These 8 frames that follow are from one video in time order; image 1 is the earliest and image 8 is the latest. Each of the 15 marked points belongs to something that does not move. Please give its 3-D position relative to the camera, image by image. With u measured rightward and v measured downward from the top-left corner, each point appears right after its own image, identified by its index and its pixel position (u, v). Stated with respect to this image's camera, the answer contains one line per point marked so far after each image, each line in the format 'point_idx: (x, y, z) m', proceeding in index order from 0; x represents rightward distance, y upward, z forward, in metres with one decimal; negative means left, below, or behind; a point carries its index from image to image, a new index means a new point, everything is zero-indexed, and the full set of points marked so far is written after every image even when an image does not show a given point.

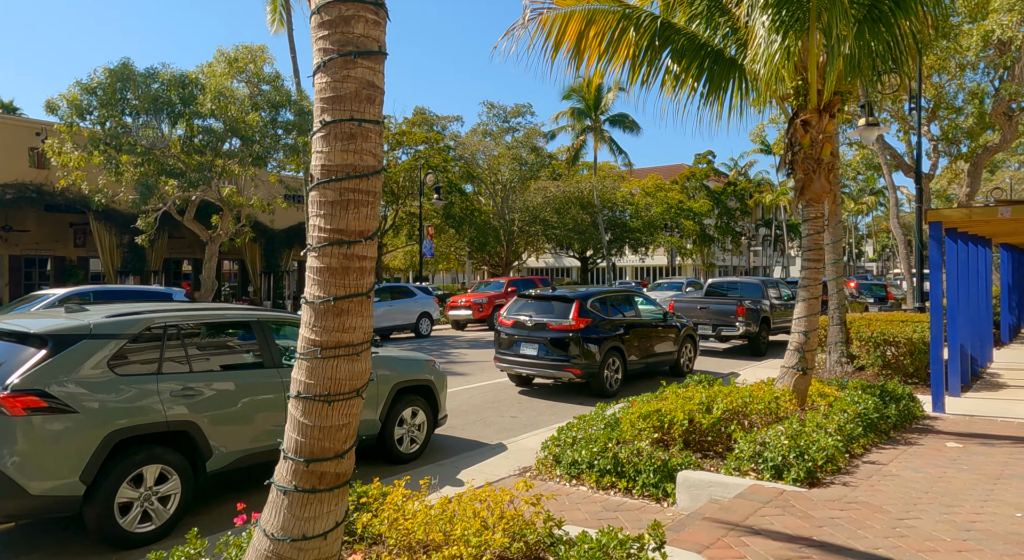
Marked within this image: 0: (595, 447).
0: (+0.6, -1.2, +5.4) m
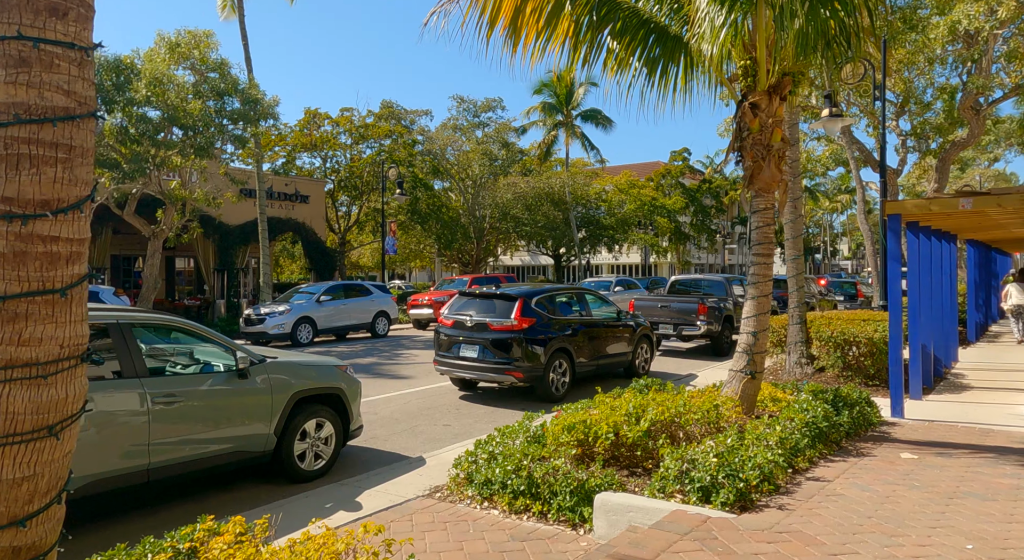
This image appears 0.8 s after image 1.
0: (0.0, -1.2, +4.8) m
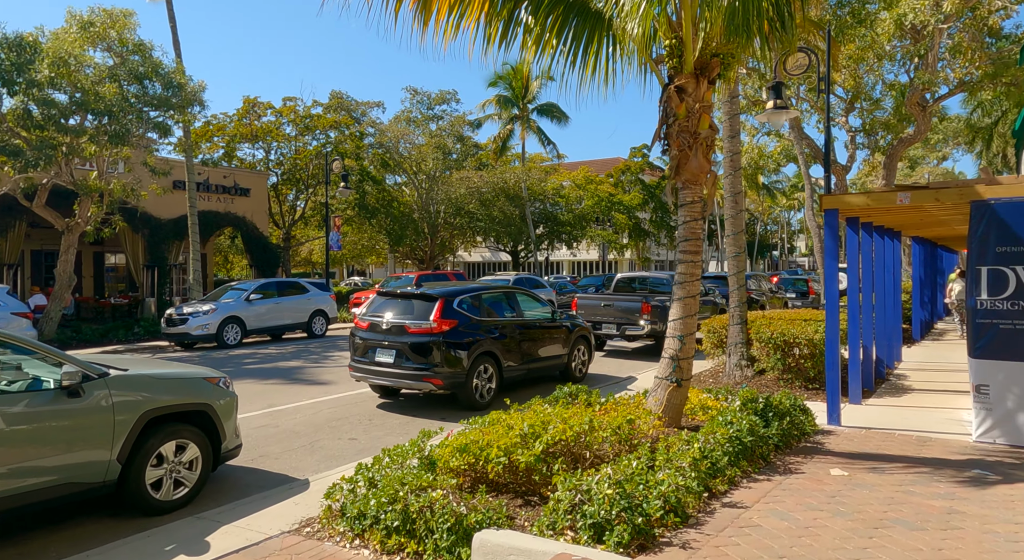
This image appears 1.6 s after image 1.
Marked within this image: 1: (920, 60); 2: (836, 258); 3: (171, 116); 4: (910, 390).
0: (-0.7, -1.2, +4.2) m
1: (+9.9, +5.3, +18.3) m
2: (+3.6, +0.2, +8.4) m
3: (-6.7, +3.2, +14.8) m
4: (+5.7, -1.6, +10.8) m
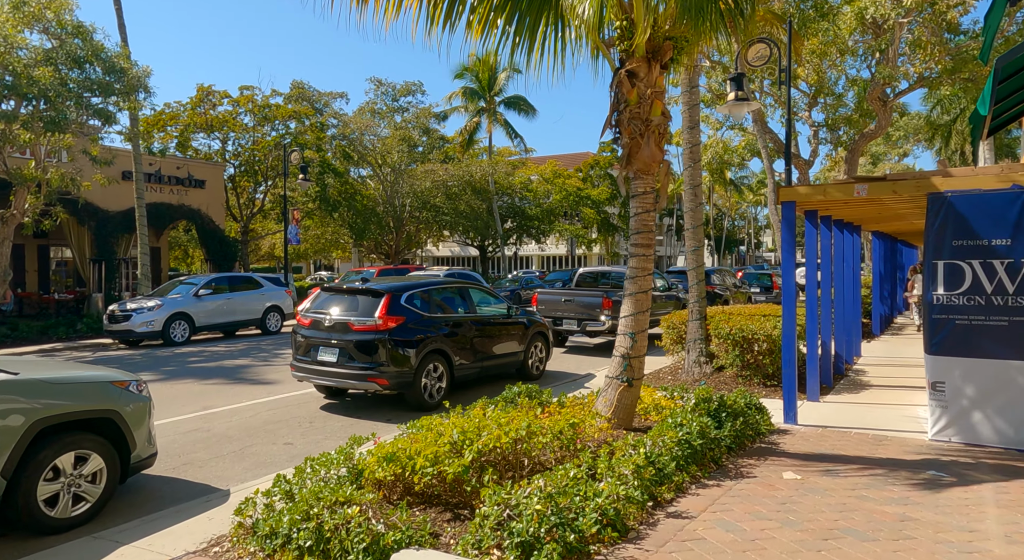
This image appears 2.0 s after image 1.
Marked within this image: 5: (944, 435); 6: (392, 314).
0: (-1.1, -1.2, +3.9) m
1: (+9.0, +5.5, +18.3) m
2: (+3.1, +0.3, +8.2) m
3: (-7.5, +3.3, +14.2) m
4: (+5.1, -1.5, +10.7) m
5: (+4.2, -1.5, +7.4) m
6: (-1.3, -0.4, +8.2) m
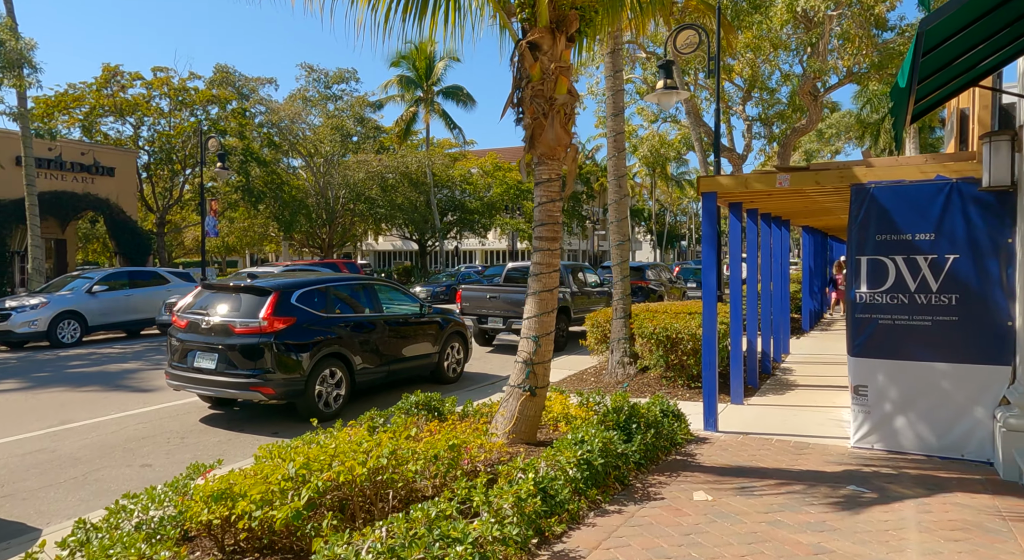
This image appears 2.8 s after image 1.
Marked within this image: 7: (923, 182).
0: (-1.8, -1.2, +3.1) m
1: (+7.2, +5.6, +18.1) m
2: (+2.1, +0.3, +7.7) m
3: (-8.9, +3.4, +12.9) m
4: (+3.9, -1.5, +10.4) m
5: (+3.3, -1.5, +7.0) m
6: (-2.3, -0.3, +7.5) m
7: (+3.7, +0.9, +6.7) m
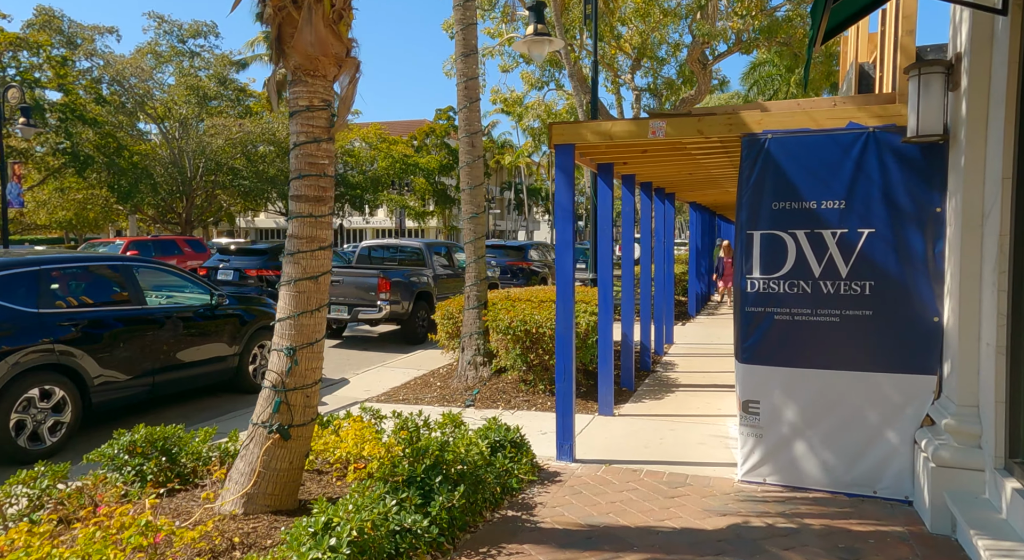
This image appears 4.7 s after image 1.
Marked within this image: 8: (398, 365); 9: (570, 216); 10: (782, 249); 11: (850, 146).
0: (-2.7, -1.2, +0.9) m
1: (+4.2, +6.0, +16.8) m
2: (+0.5, +0.5, +5.9) m
3: (-11.1, +3.7, +9.5) m
4: (+1.9, -1.3, +8.9) m
5: (+1.8, -1.4, +5.4) m
6: (-3.8, -0.2, +5.1) m
7: (+2.2, +1.0, +5.1) m
8: (-1.6, -1.2, +10.2) m
9: (+0.5, +0.5, +5.9) m
10: (+1.9, +0.2, +5.2) m
11: (+2.3, +0.9, +5.1) m
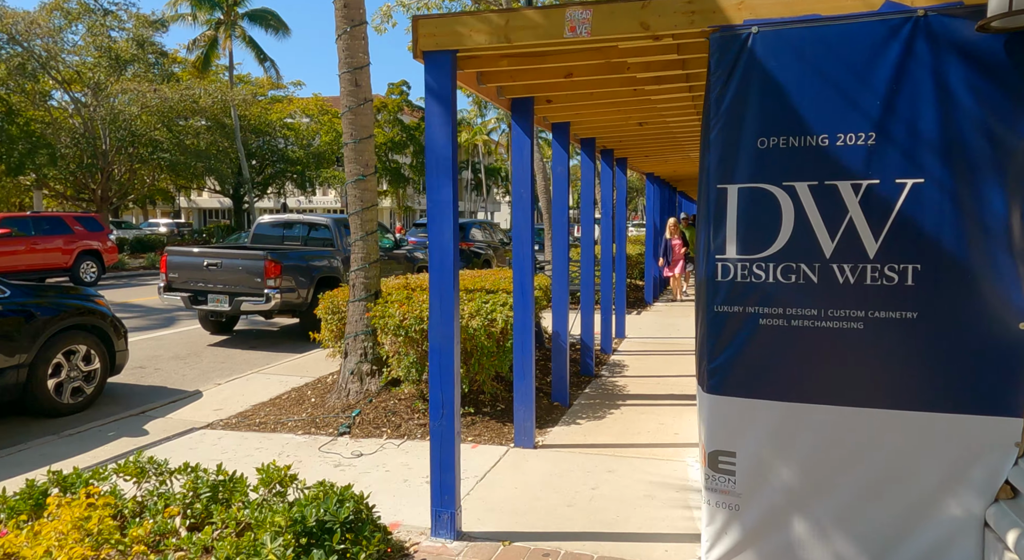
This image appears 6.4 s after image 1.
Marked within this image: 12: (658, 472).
0: (-3.2, -1.2, -1.3) m
1: (+2.9, +6.4, +14.8) m
2: (-0.3, +0.5, +3.9) m
3: (-12.0, +3.8, +6.8) m
4: (+1.0, -1.1, +6.9) m
5: (+1.0, -1.3, +3.5) m
6: (-4.5, -0.2, +2.9) m
7: (+1.5, +1.1, +3.2) m
8: (-2.5, -1.0, +8.1) m
9: (-0.3, +0.6, +3.9) m
10: (+1.2, +0.3, +3.3) m
11: (+1.6, +1.0, +3.1) m
12: (+1.0, -1.2, +5.0) m
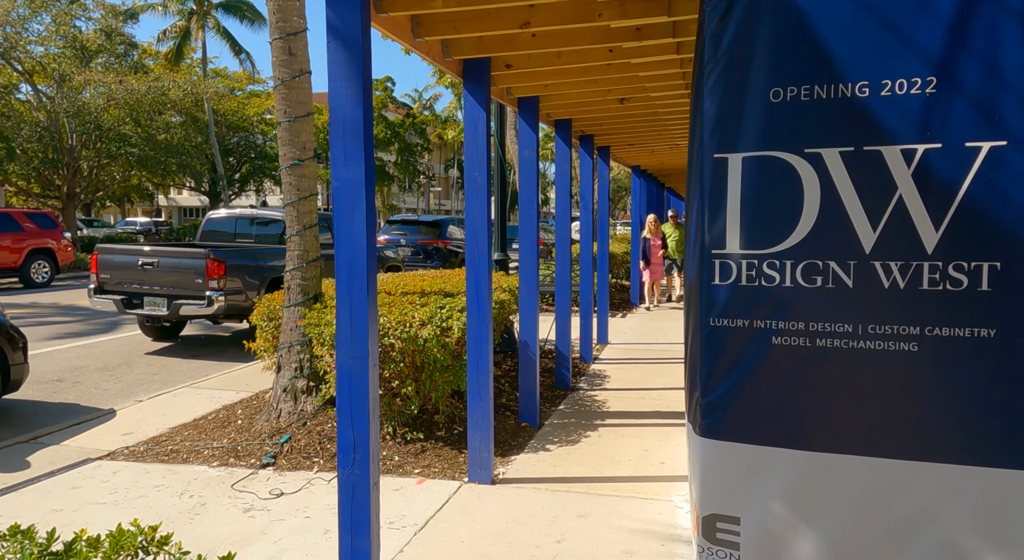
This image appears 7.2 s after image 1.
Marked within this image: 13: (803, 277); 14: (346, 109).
0: (-3.4, -1.3, -2.2) m
1: (+2.5, +6.4, +13.9) m
2: (-0.6, +0.5, +3.0) m
3: (-12.3, +3.8, +5.8) m
4: (+0.7, -1.1, +6.0) m
5: (+0.8, -1.3, +2.6) m
6: (-4.8, -0.2, +1.9) m
7: (+1.2, +1.1, +2.3) m
8: (-2.8, -1.0, +7.1) m
9: (-0.6, +0.6, +3.0) m
10: (+0.9, +0.3, +2.4) m
11: (+1.3, +1.0, +2.2) m
12: (+0.7, -1.2, +4.1) m
13: (+0.9, 0.0, +2.4) m
14: (-0.6, +0.7, +2.9) m
